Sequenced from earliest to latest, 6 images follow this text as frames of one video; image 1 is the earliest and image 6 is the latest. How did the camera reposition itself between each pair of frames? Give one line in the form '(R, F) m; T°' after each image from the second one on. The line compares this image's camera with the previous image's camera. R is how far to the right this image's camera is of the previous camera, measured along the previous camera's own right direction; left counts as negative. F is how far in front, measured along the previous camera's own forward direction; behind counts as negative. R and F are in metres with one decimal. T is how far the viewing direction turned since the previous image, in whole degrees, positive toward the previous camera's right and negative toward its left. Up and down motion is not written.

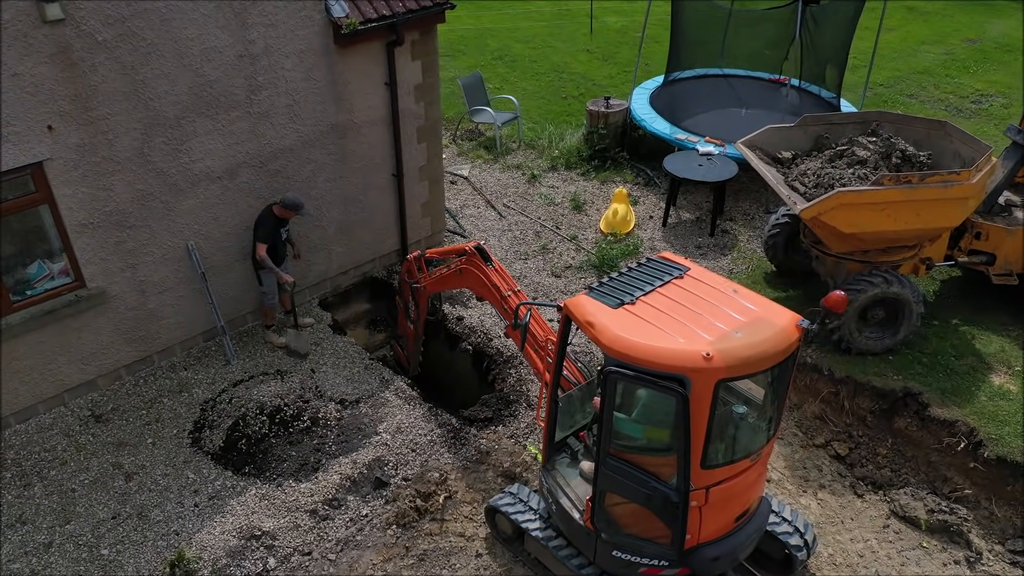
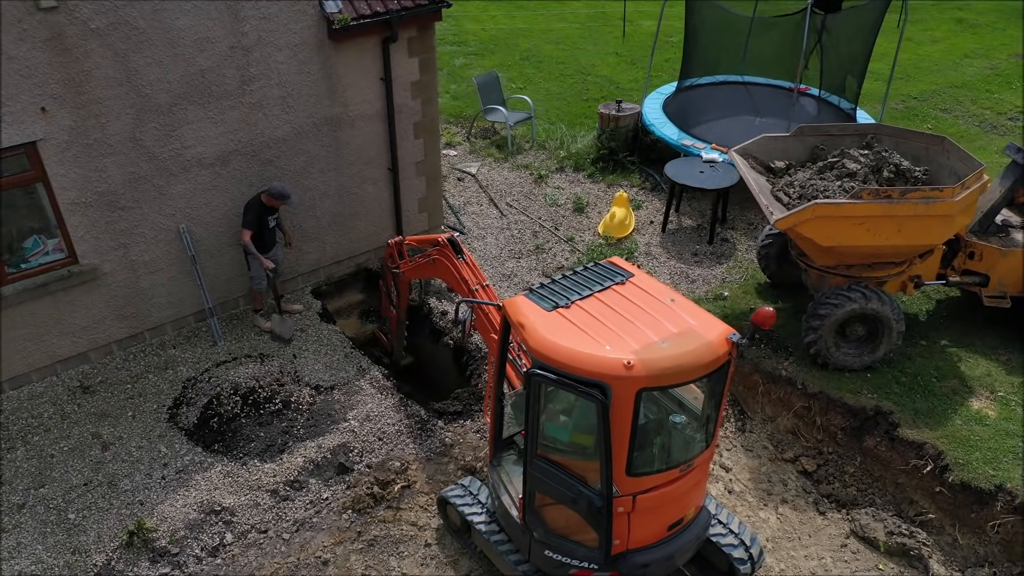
(+0.7, 0.0) m; -4°
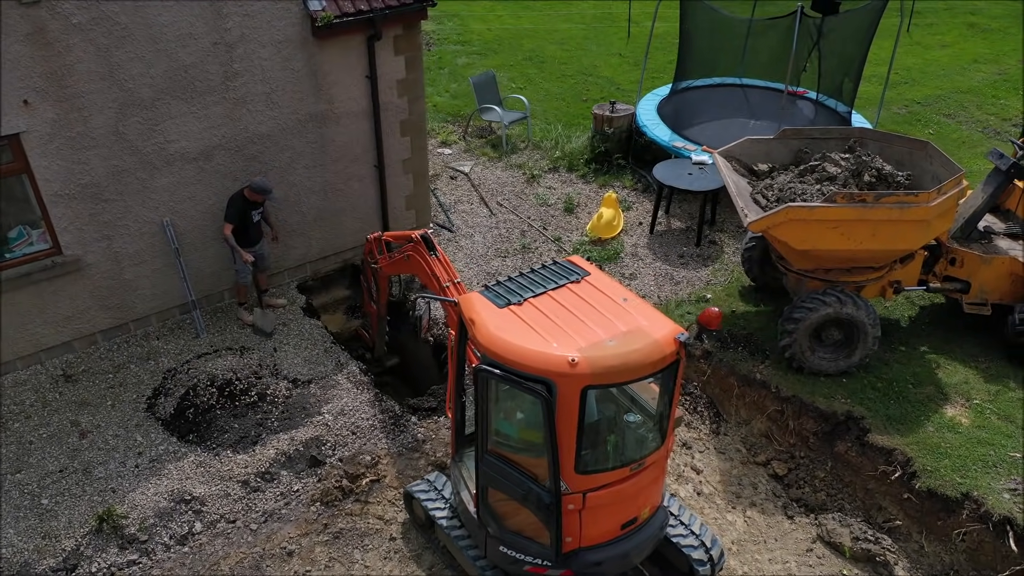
(+0.4, 0.0) m; -1°
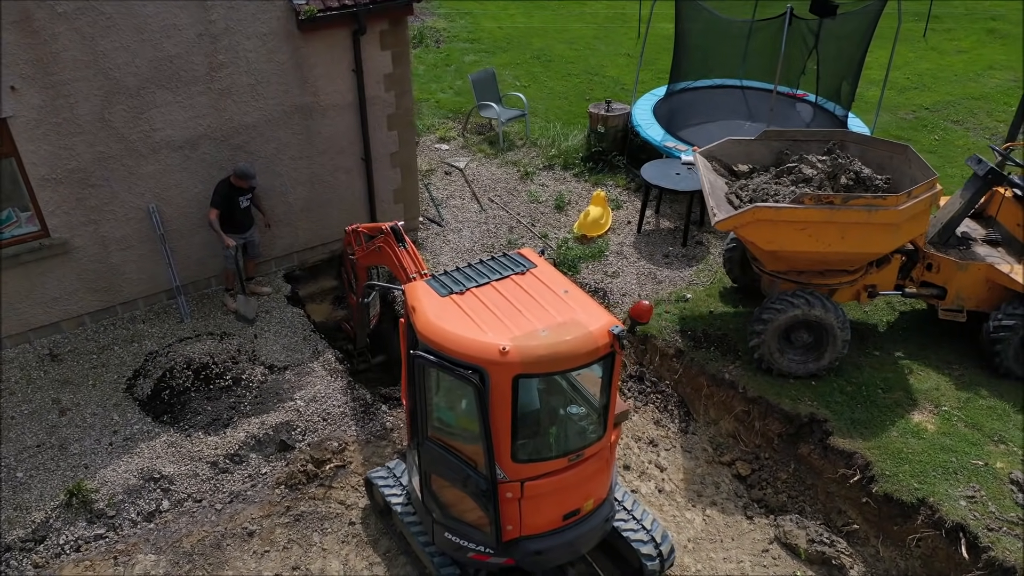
(+0.5, -0.1) m; -2°
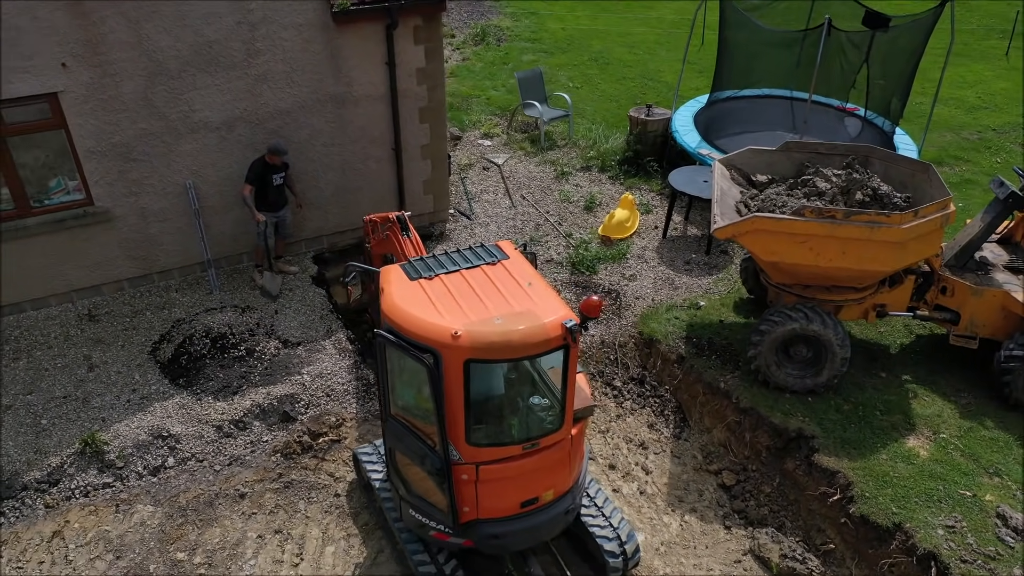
(+0.6, -0.1) m; -6°
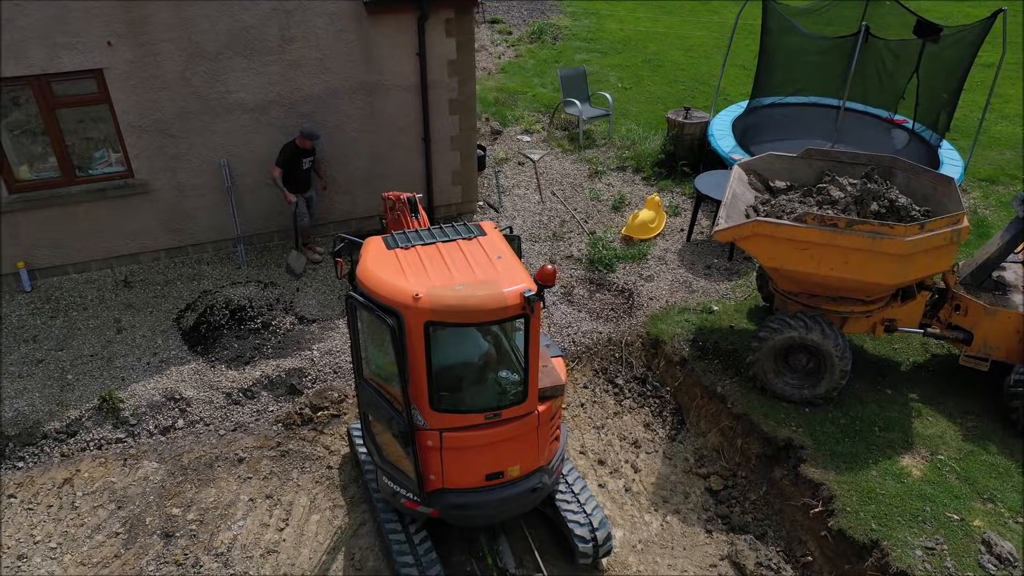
(+0.6, -0.1) m; -5°
